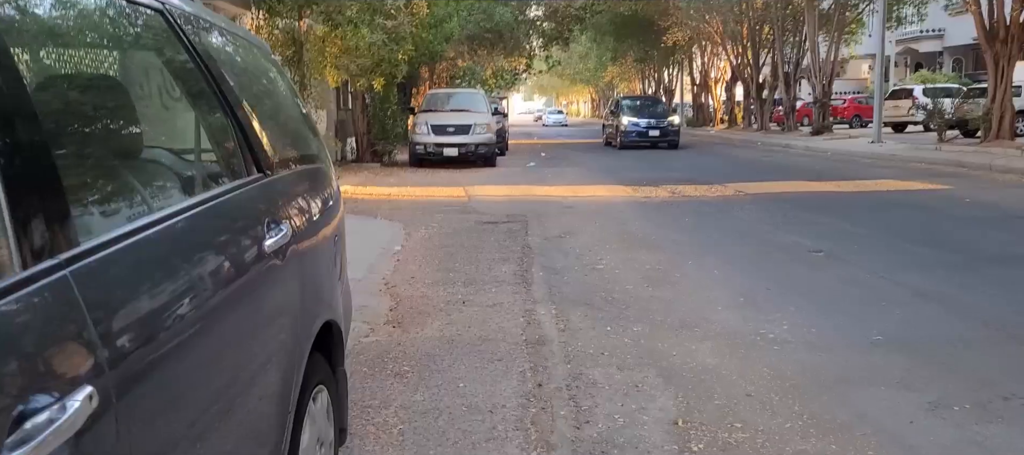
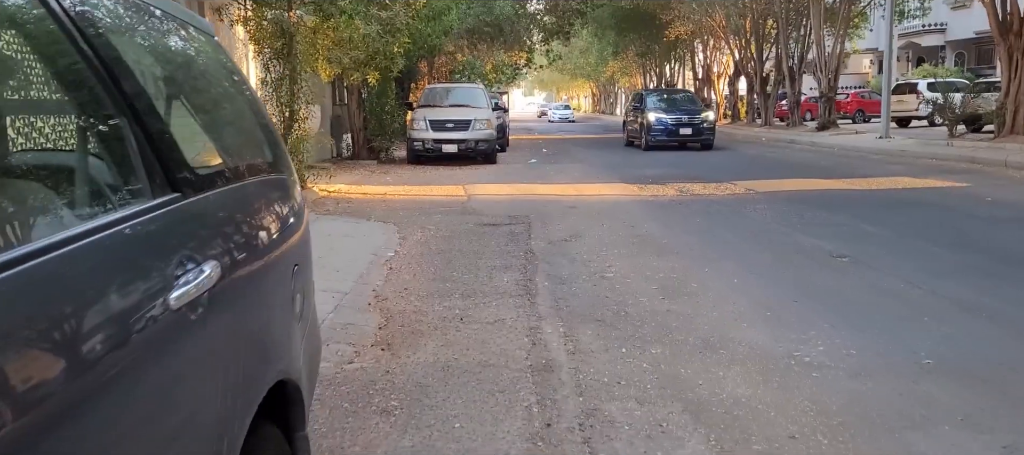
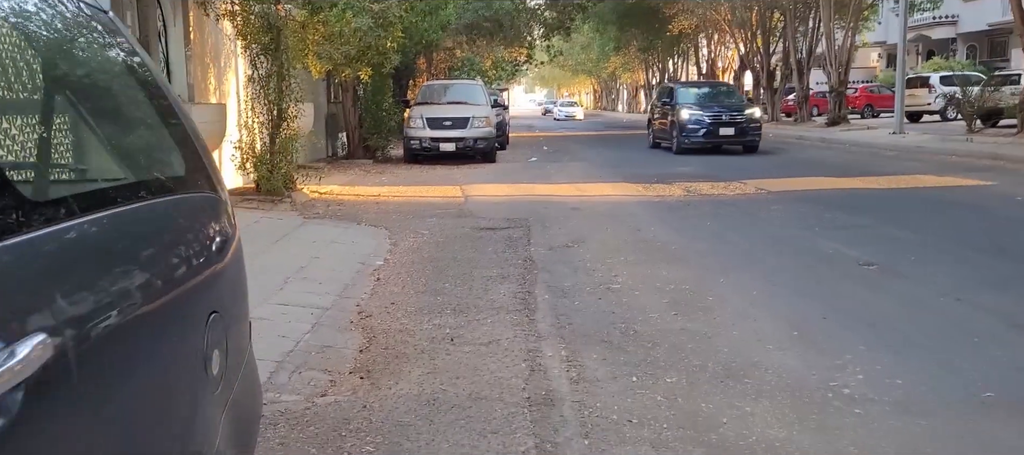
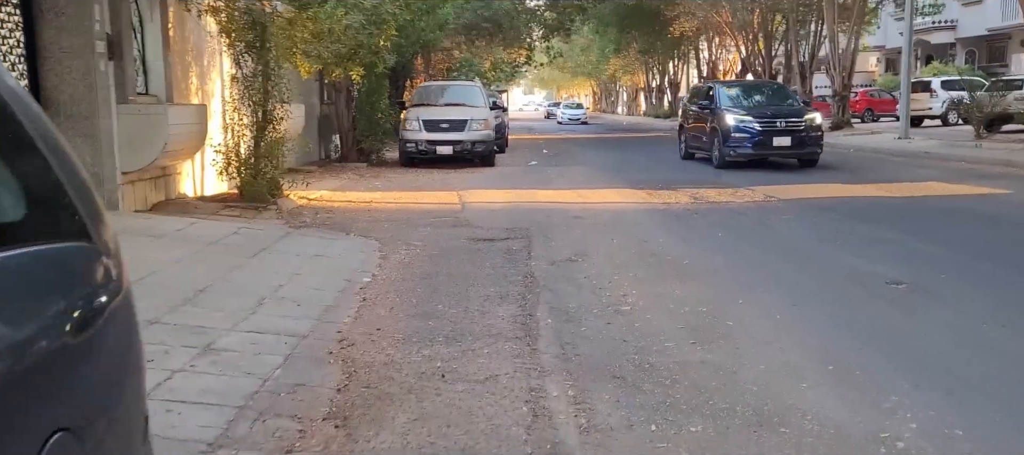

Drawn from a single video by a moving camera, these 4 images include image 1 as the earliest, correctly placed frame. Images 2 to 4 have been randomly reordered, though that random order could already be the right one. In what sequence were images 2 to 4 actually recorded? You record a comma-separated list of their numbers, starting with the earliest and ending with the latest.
2, 3, 4
